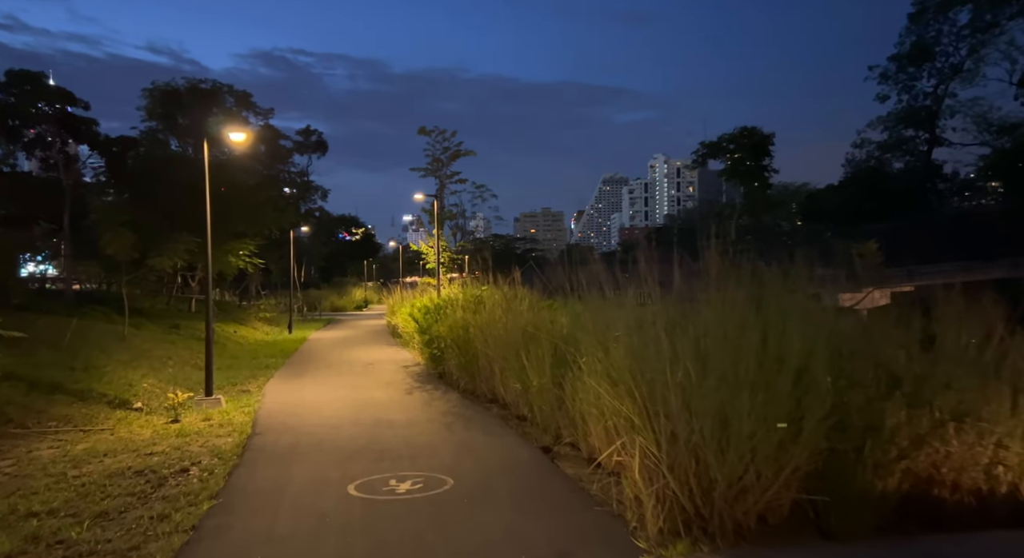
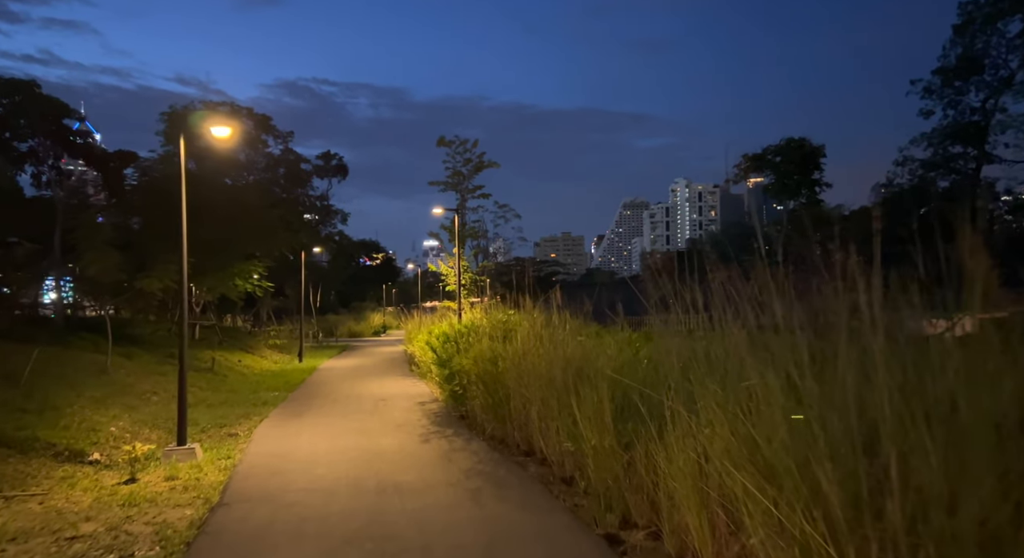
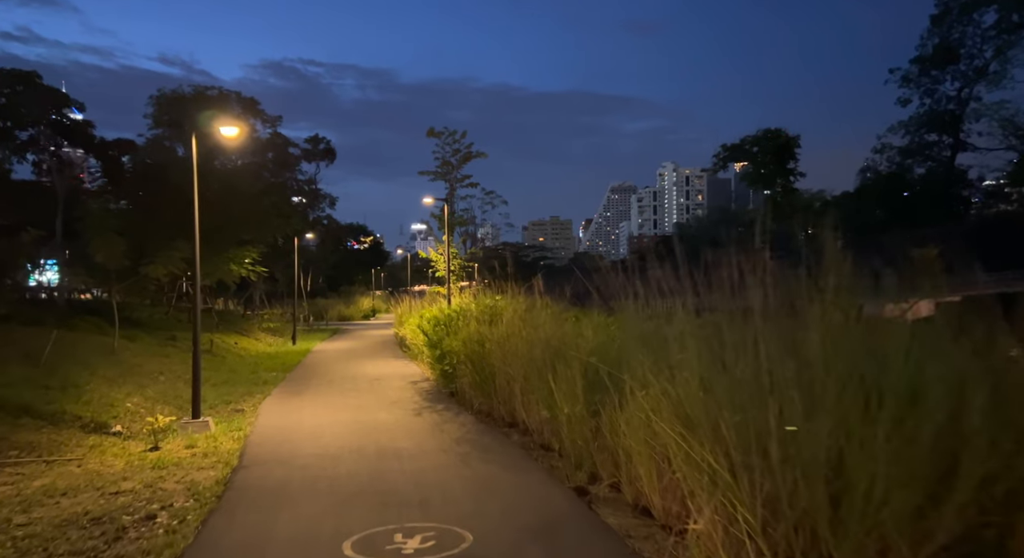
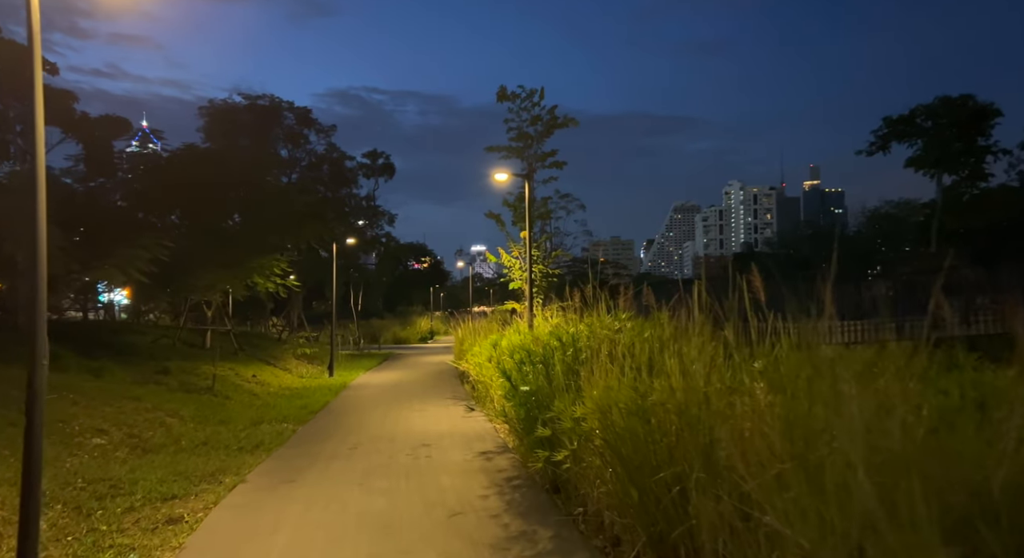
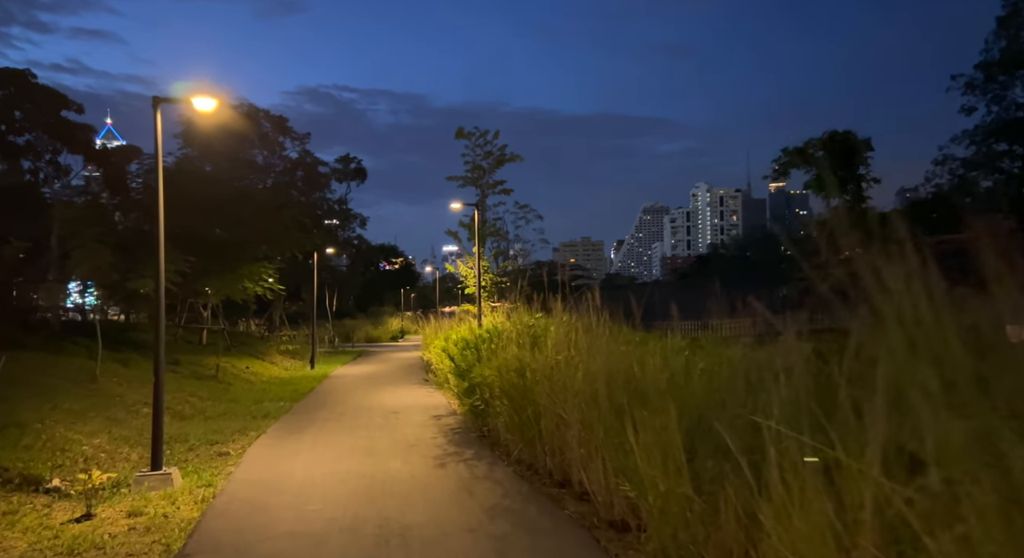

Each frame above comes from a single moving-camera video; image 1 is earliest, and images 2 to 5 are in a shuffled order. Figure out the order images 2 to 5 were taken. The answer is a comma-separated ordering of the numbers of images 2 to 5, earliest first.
3, 2, 5, 4
